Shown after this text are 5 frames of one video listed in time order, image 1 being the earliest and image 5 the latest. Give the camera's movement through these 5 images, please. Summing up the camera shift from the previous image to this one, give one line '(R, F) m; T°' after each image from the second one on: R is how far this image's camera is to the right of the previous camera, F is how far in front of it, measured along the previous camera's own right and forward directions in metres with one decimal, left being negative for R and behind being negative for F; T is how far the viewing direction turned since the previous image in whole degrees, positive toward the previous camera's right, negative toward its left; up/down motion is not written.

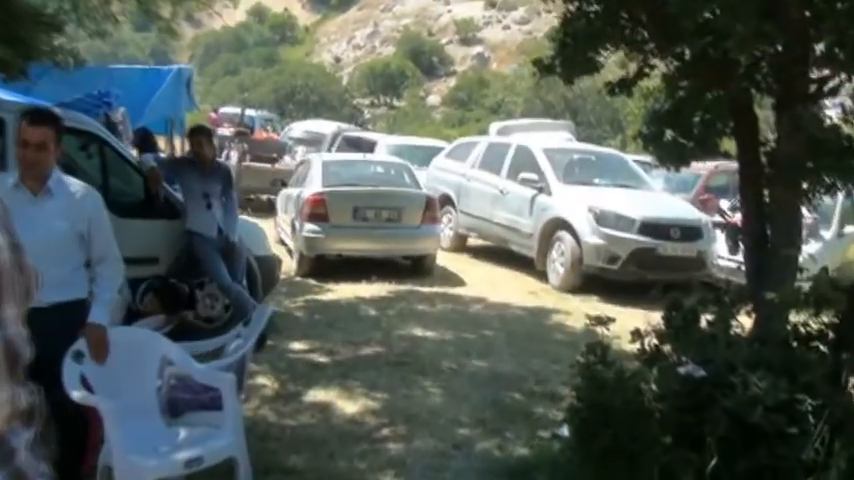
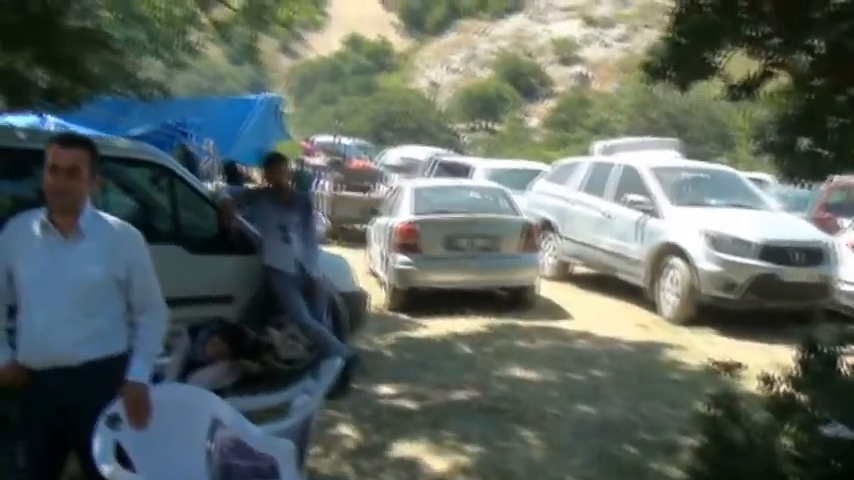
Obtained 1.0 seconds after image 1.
(+0.1, +0.8) m; -5°
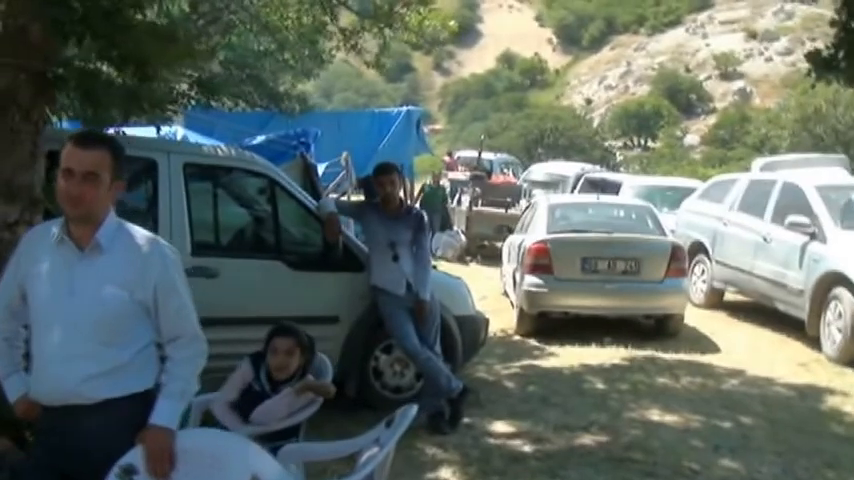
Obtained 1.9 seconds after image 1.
(+0.2, +0.9) m; -7°
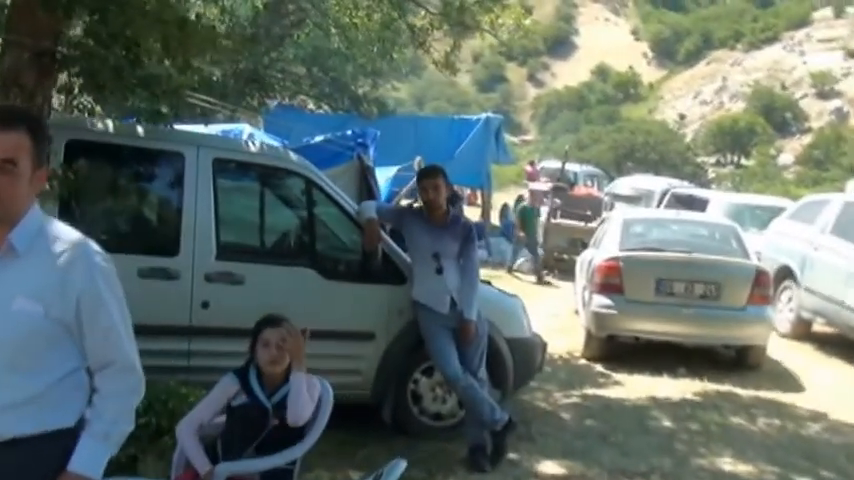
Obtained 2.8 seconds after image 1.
(+0.2, +0.8) m; -4°
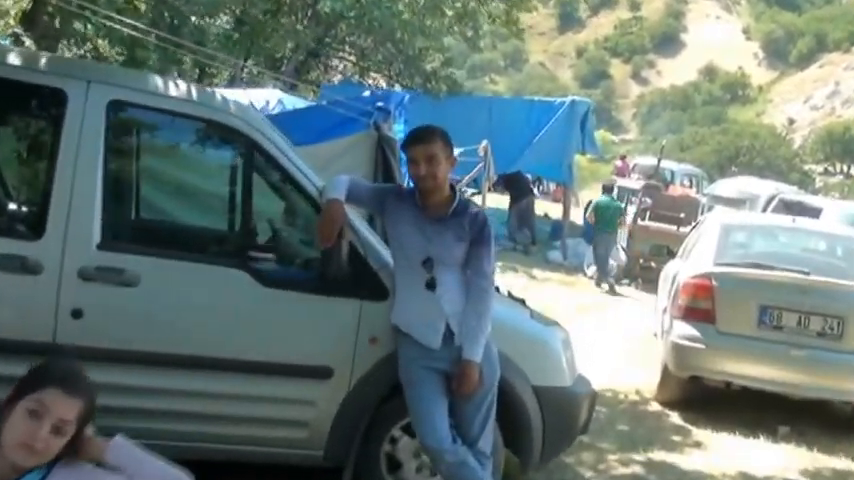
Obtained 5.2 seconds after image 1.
(+0.4, +2.2) m; -4°
